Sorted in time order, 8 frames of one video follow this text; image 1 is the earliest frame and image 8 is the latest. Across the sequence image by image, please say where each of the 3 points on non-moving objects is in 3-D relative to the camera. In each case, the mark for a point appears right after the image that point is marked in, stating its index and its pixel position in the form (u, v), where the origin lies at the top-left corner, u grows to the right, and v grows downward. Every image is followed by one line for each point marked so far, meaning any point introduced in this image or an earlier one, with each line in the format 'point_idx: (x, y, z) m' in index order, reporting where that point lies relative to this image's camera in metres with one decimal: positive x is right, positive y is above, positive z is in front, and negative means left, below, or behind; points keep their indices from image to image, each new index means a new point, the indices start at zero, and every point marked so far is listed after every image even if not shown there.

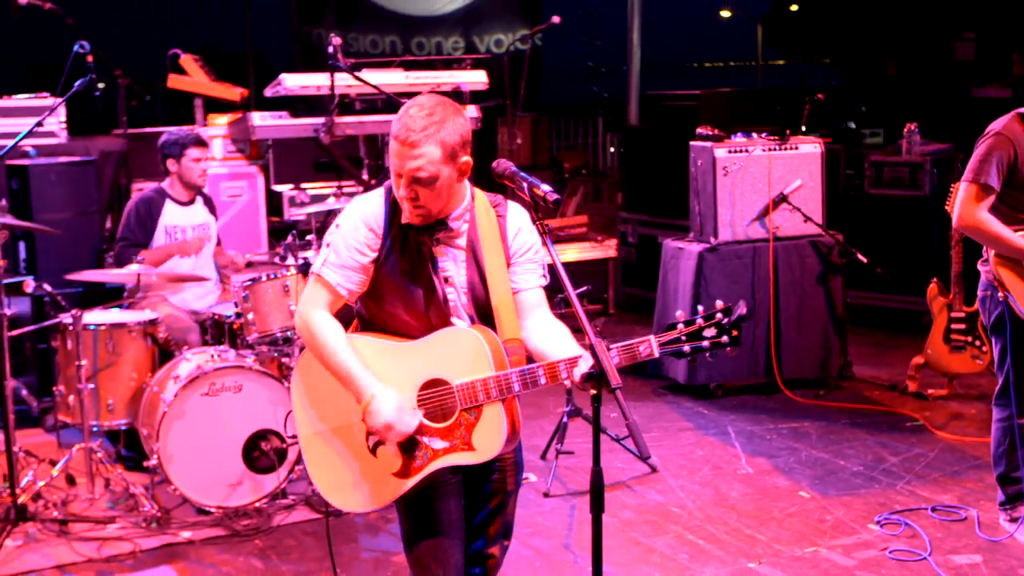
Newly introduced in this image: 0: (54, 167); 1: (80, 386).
0: (-1.6, +0.4, +5.0) m
1: (-1.4, -0.3, +4.4) m
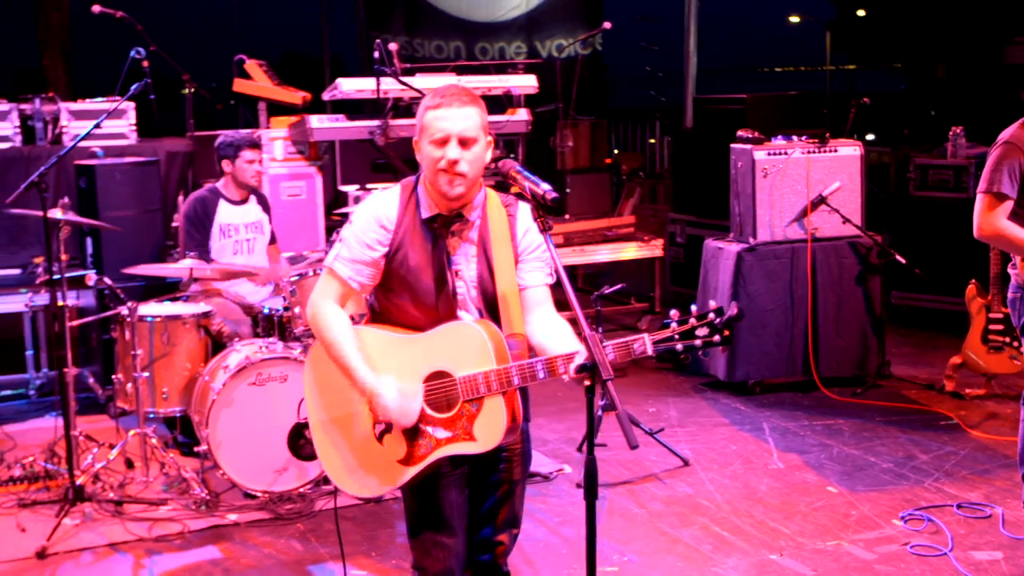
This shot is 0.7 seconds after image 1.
0: (-1.5, +0.5, +5.3) m
1: (-1.2, -0.3, +4.7) m
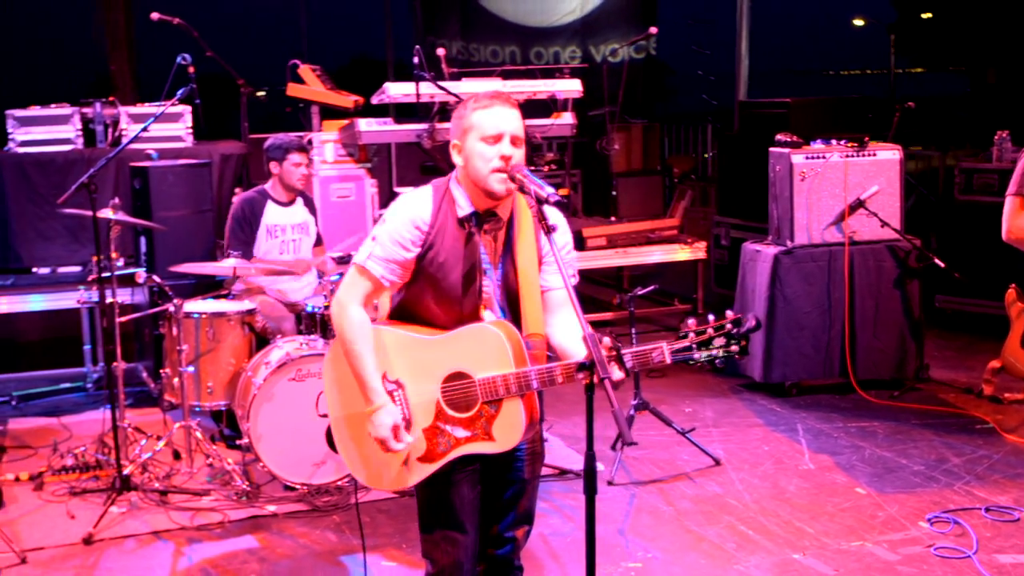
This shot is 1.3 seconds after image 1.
0: (-1.3, +0.5, +5.5) m
1: (-1.1, -0.3, +4.9) m
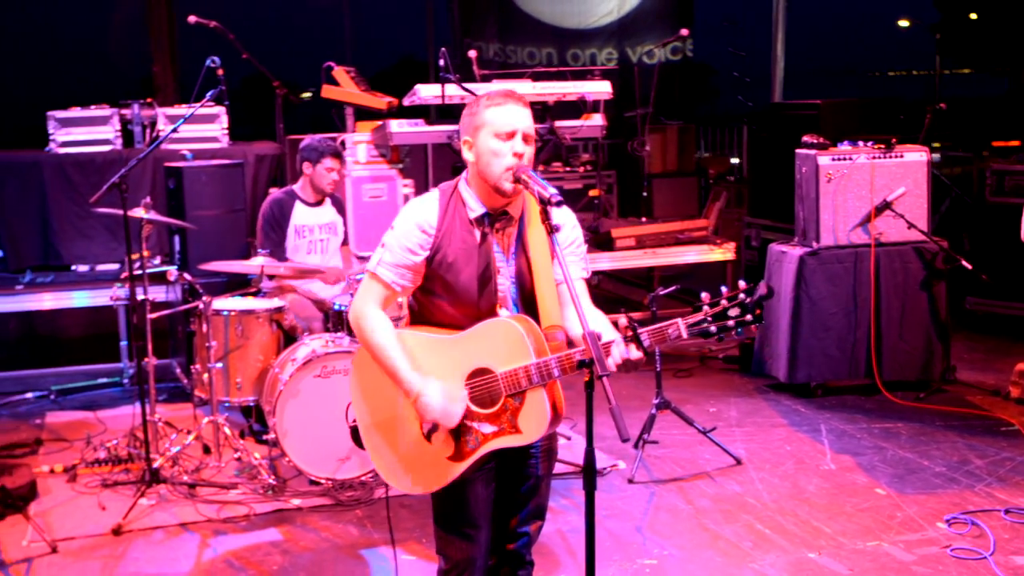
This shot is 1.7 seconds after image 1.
0: (-1.2, +0.5, +5.6) m
1: (-1.1, -0.3, +5.0) m
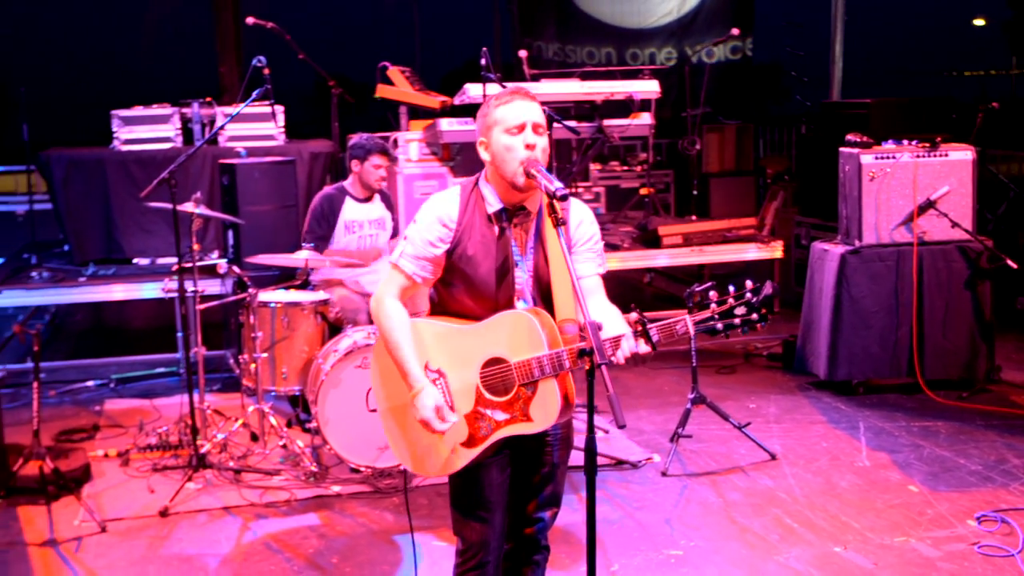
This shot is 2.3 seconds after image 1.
0: (-1.0, +0.5, +5.8) m
1: (-0.9, -0.2, +5.2) m
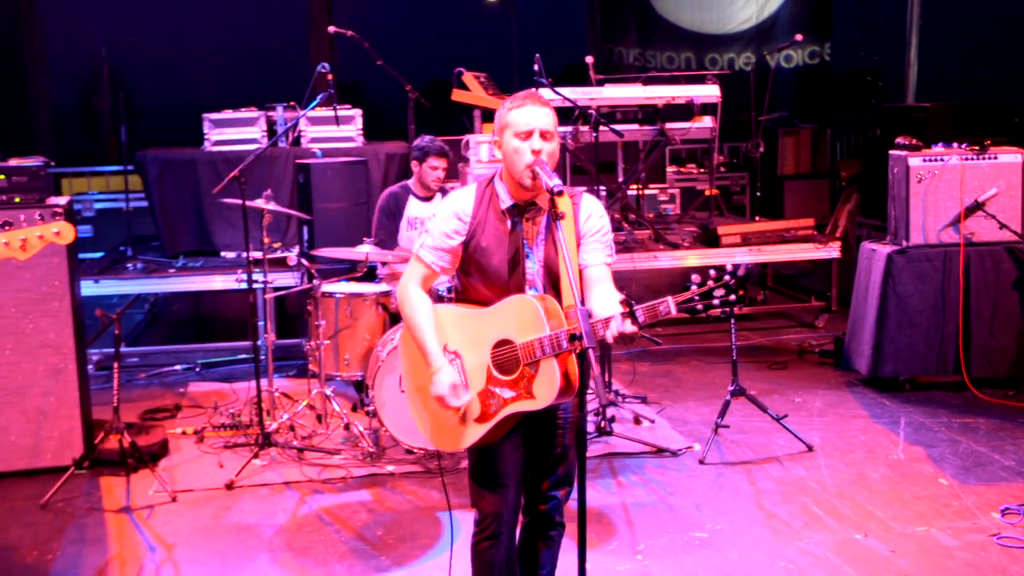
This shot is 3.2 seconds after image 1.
0: (-0.8, +0.5, +6.1) m
1: (-0.7, -0.2, +5.5) m
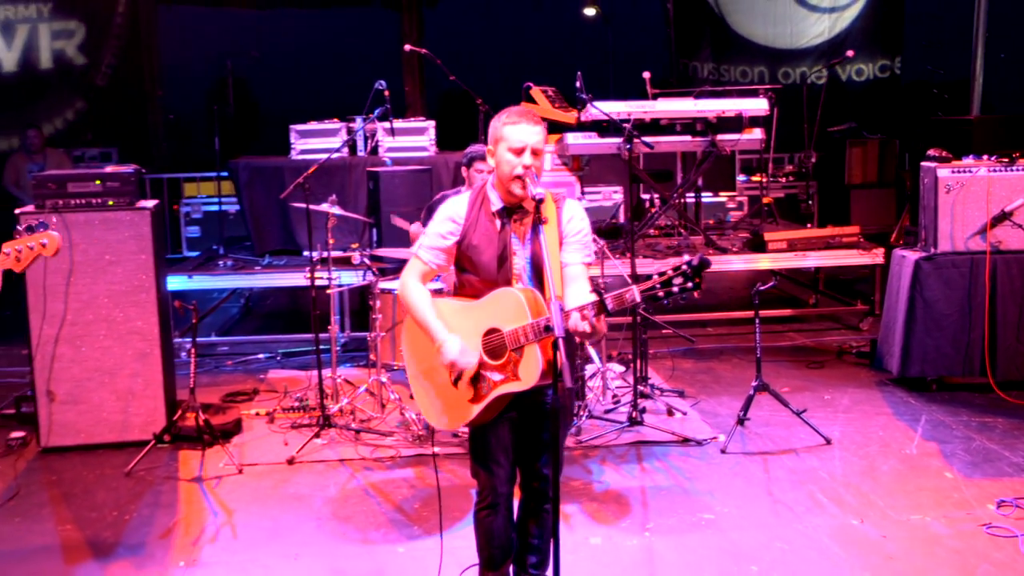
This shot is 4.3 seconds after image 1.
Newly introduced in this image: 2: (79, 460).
0: (-0.5, +0.5, +6.7) m
1: (-0.6, -0.2, +6.1) m
2: (-1.8, -0.7, +5.8) m
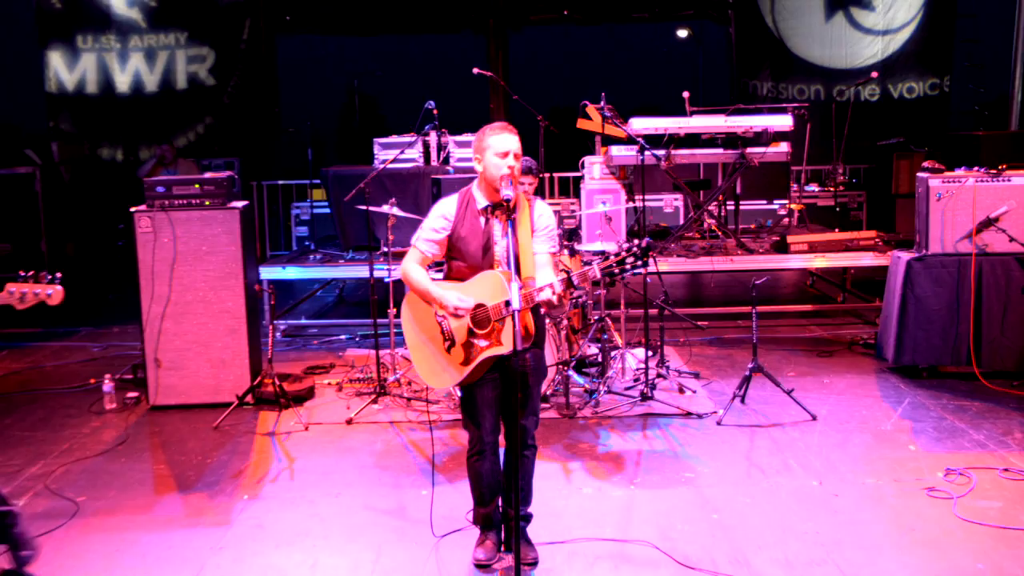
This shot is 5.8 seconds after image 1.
0: (-0.3, +0.6, +7.7) m
1: (-0.4, -0.1, +7.1) m
2: (-1.6, -0.6, +7.0) m
